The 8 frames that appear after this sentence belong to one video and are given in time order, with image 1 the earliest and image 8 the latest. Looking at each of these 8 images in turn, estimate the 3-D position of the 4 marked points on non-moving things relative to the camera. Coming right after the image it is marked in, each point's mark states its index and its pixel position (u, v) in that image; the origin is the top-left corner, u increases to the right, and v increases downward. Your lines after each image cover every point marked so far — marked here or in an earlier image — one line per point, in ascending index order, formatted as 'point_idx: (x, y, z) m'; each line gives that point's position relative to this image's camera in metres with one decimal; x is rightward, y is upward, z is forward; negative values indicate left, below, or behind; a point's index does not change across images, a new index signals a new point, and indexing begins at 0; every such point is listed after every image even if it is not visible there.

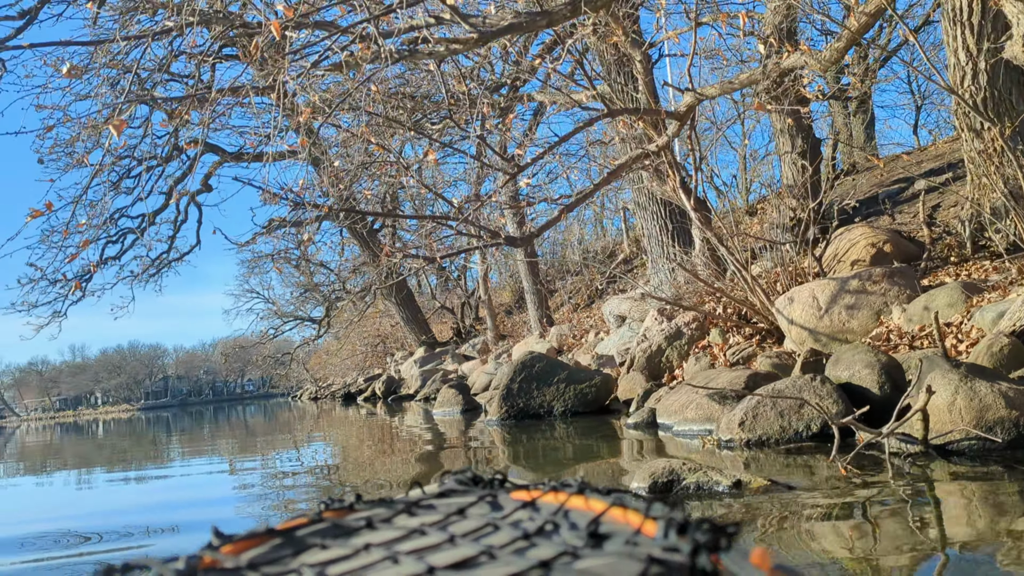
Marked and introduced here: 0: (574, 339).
0: (+1.2, -1.0, +15.6) m
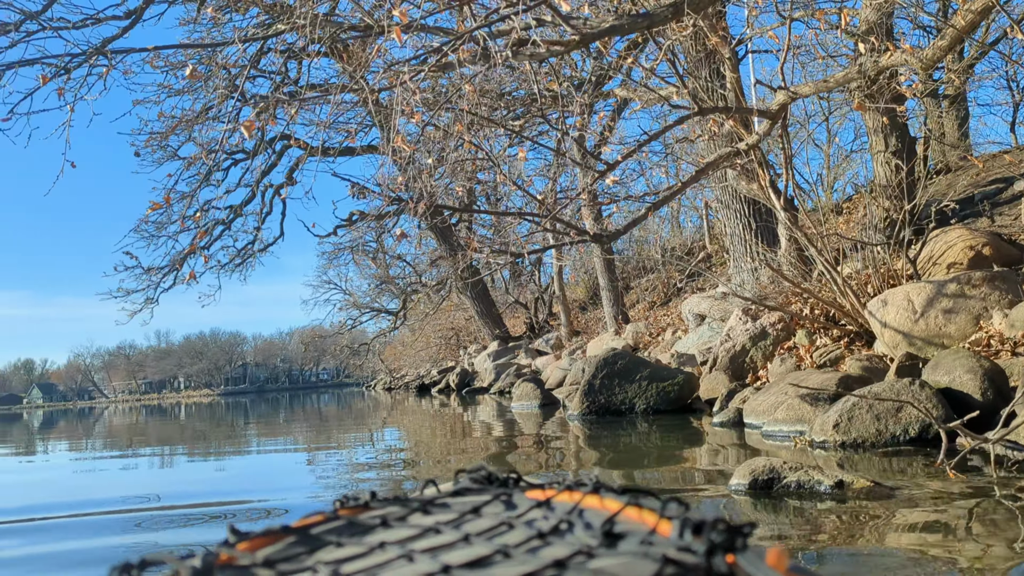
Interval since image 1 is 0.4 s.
0: (+2.6, -0.9, +15.6) m
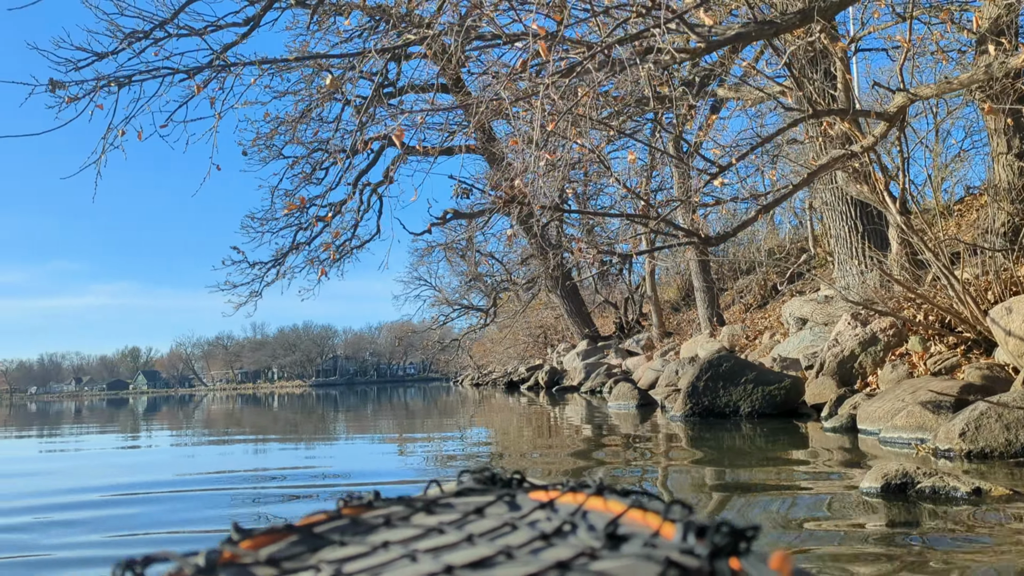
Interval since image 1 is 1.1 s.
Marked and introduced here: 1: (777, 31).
0: (+4.4, -1.0, +15.4) m
1: (+1.2, +1.2, +4.0) m
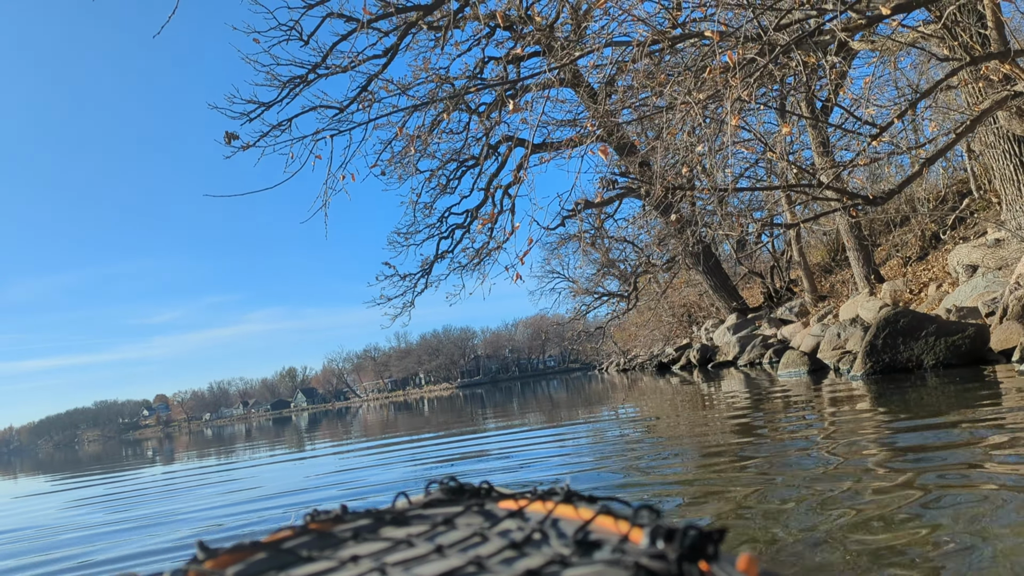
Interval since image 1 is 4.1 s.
0: (+7.2, -0.1, +14.9) m
1: (+2.1, +1.4, +4.1) m
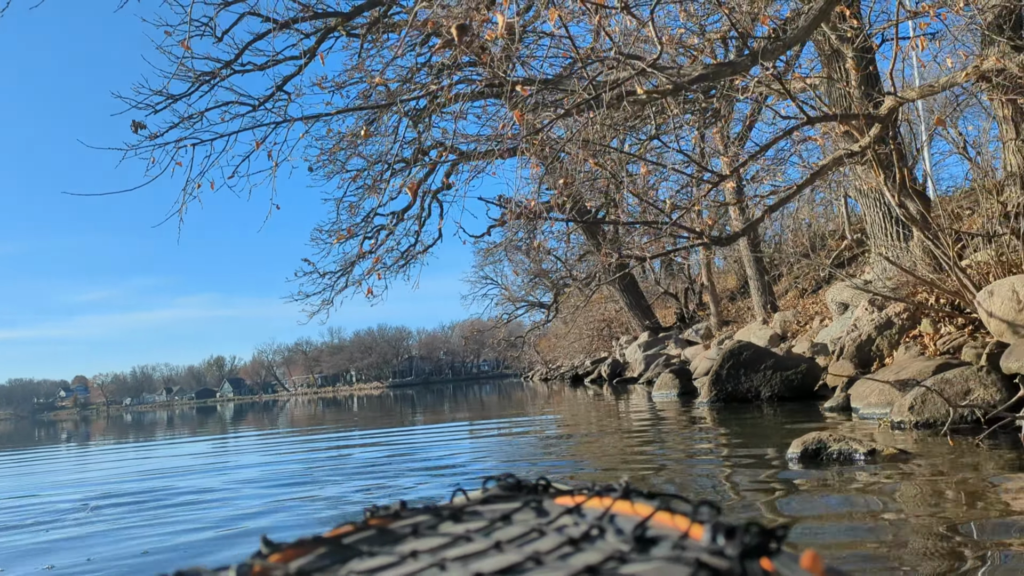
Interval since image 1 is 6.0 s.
0: (+5.4, -0.7, +15.7) m
1: (+1.2, +1.2, +4.6) m
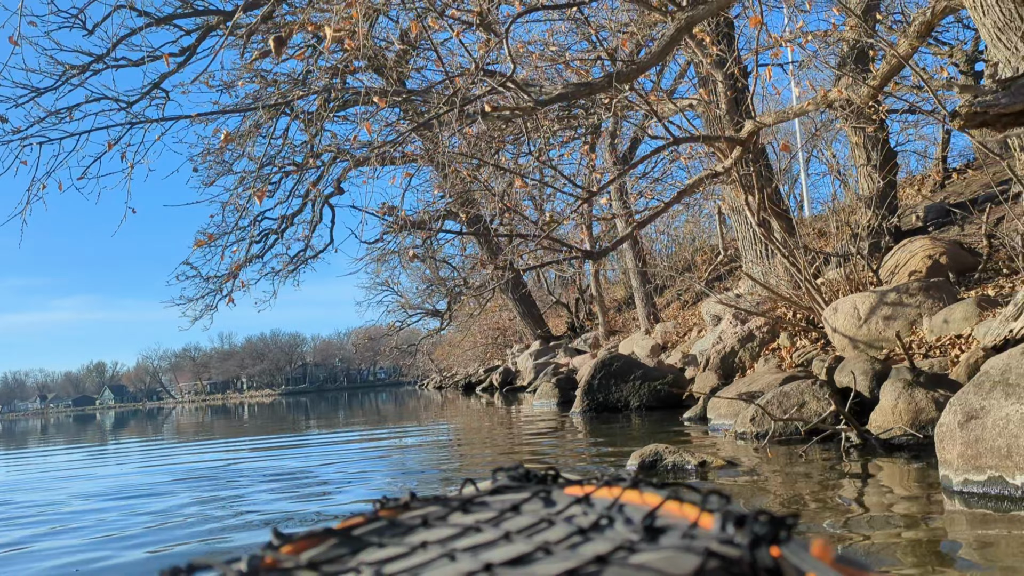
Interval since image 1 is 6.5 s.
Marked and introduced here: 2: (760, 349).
0: (+3.2, -0.9, +16.2) m
1: (+0.5, +1.1, +4.7) m
2: (+2.5, -0.6, +8.4) m
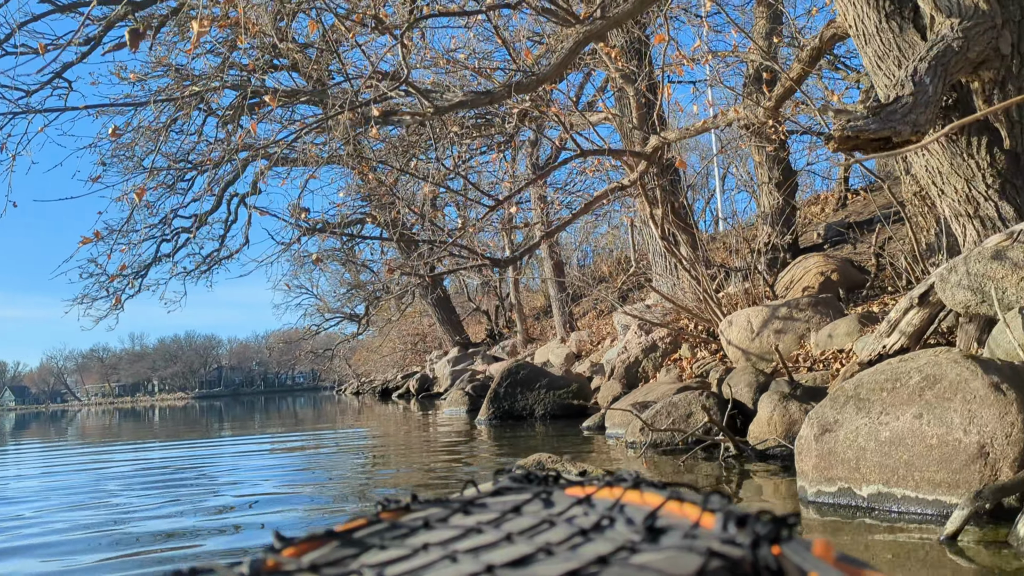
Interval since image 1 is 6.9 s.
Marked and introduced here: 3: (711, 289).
0: (+1.6, -1.1, +16.4) m
1: (-0.1, +1.1, +4.7) m
2: (+1.6, -0.7, +8.6) m
3: (+2.0, 0.0, +8.2) m
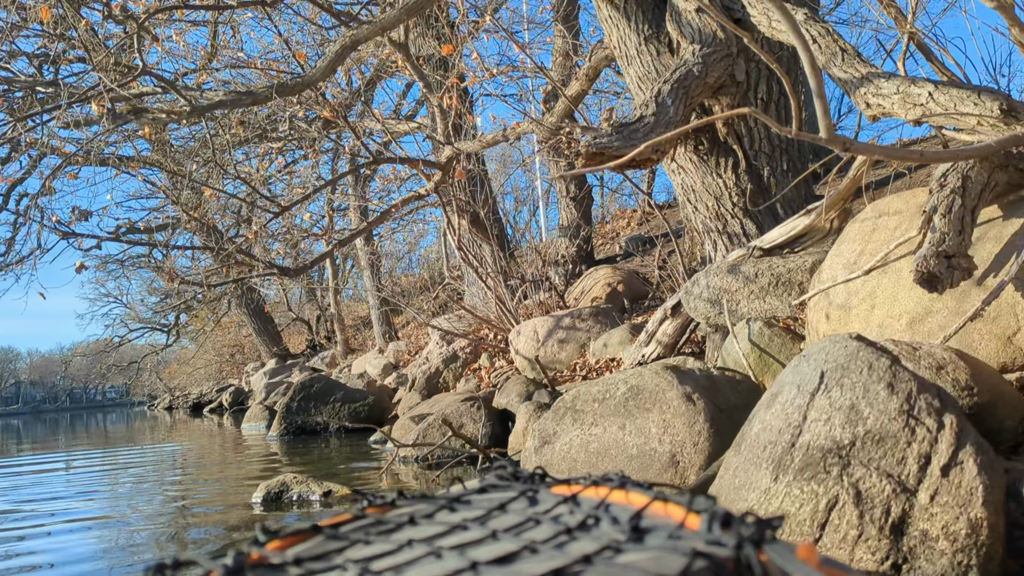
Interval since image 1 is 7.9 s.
0: (-2.0, -1.3, +16.3) m
1: (-1.4, +1.0, +4.5) m
2: (-0.5, -0.9, +8.6) m
3: (0.0, -0.1, +8.3) m
